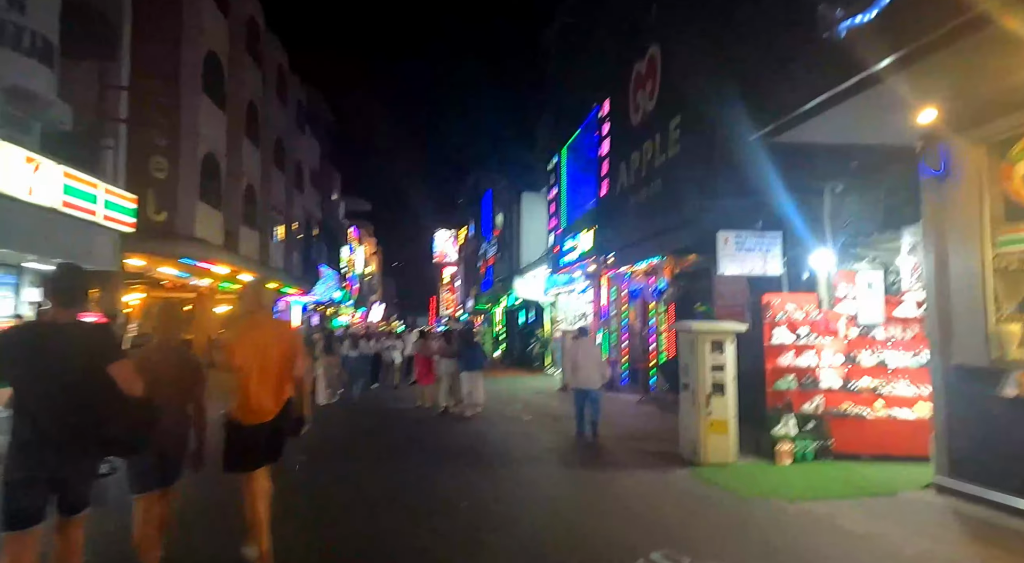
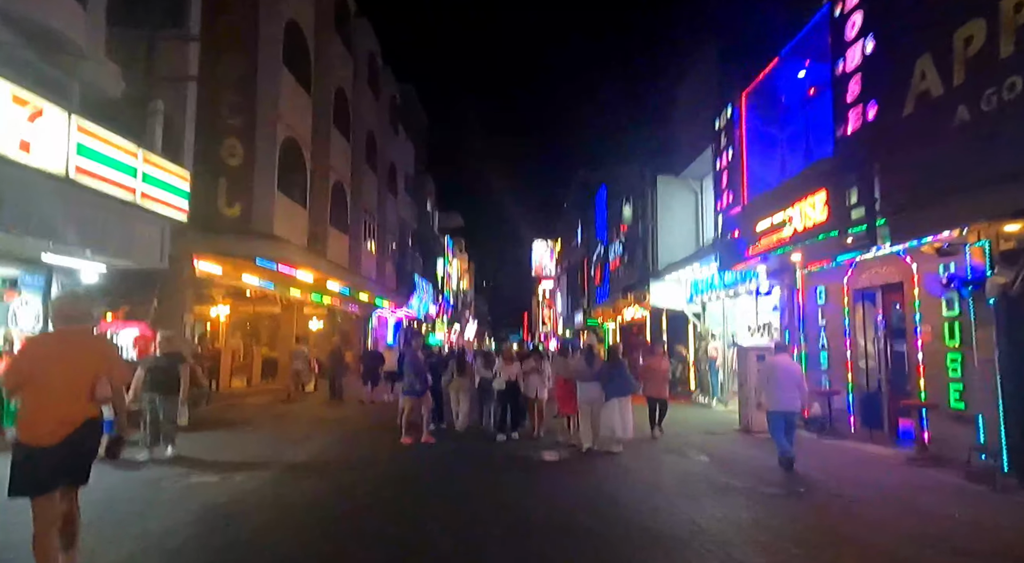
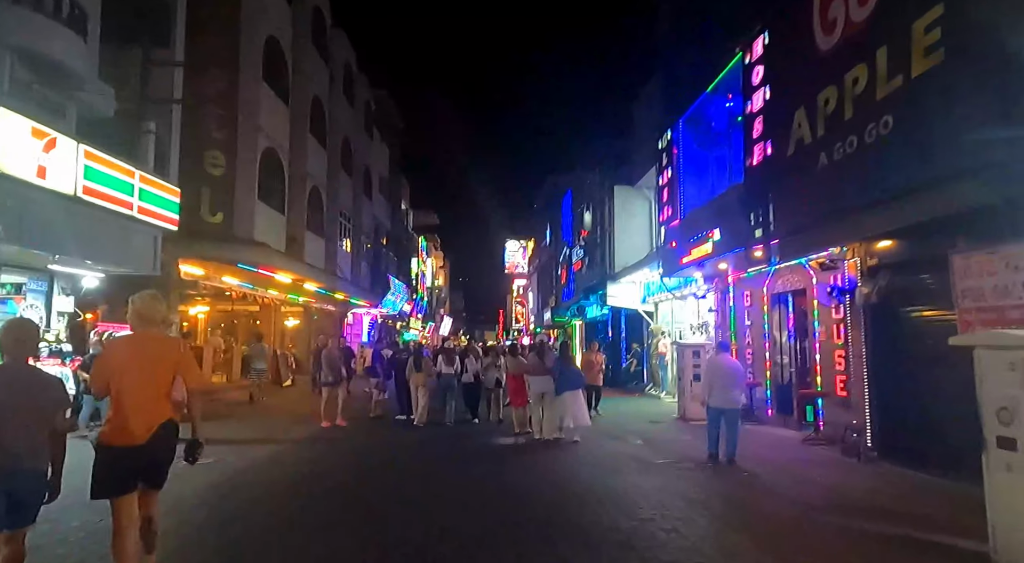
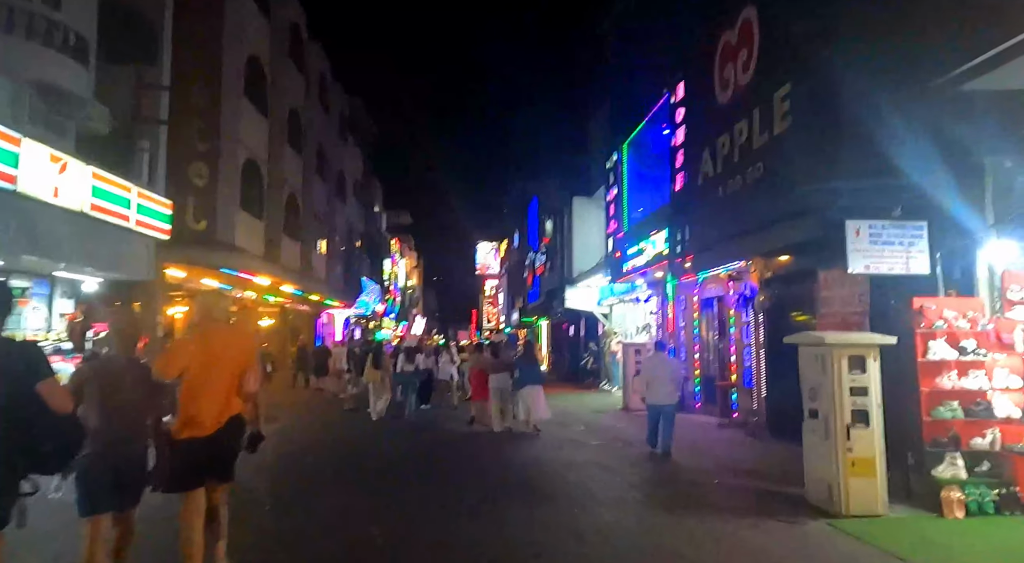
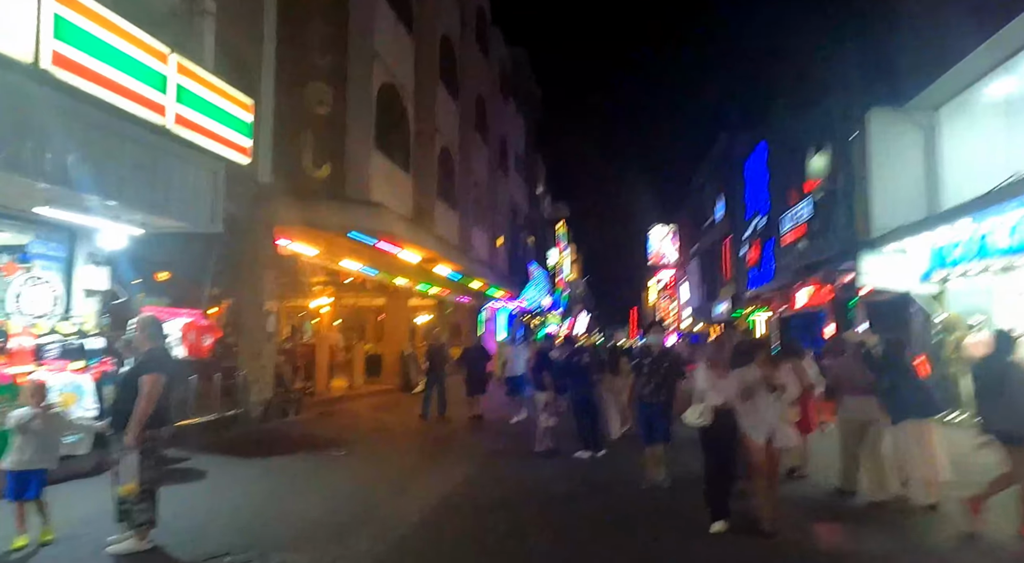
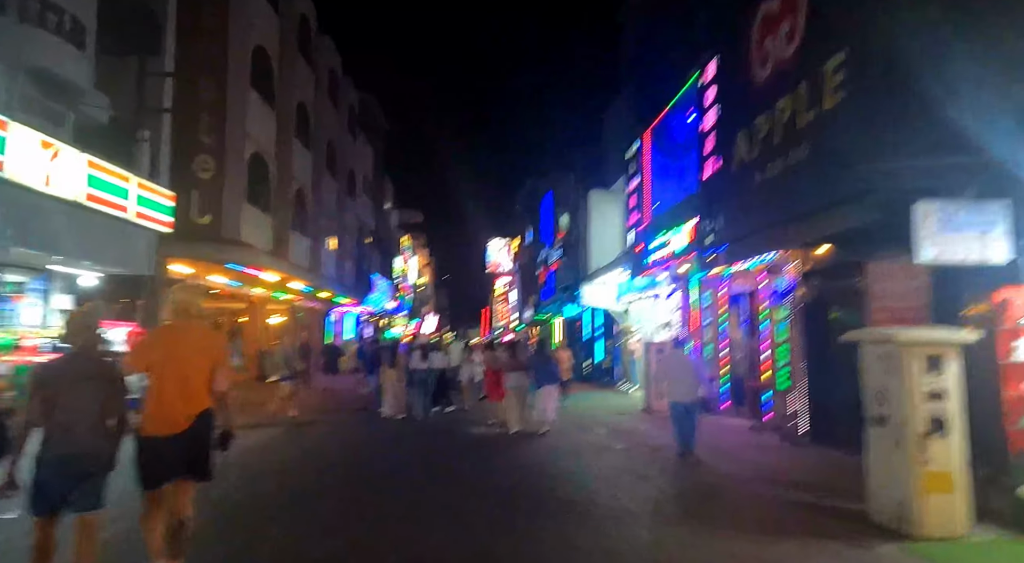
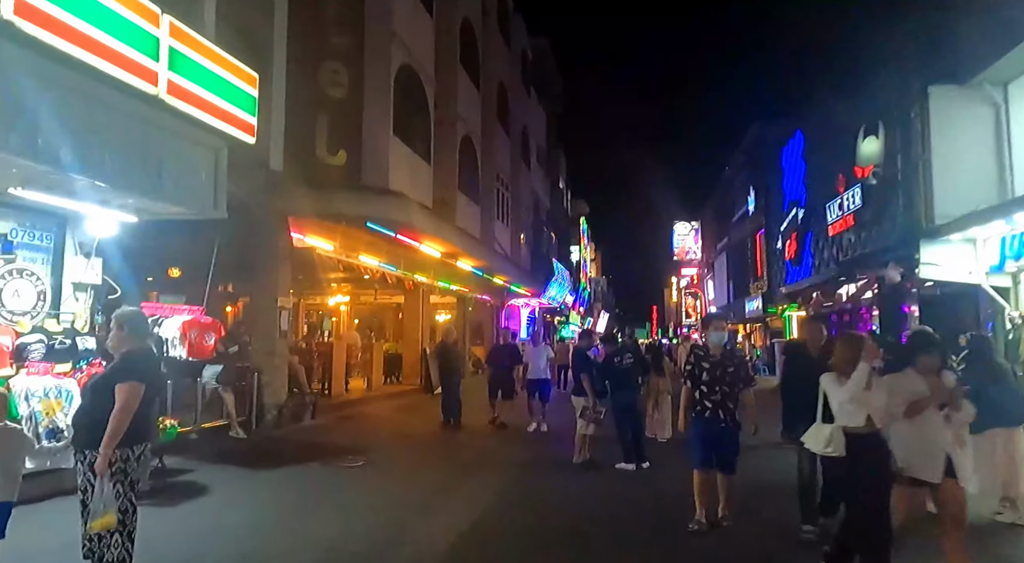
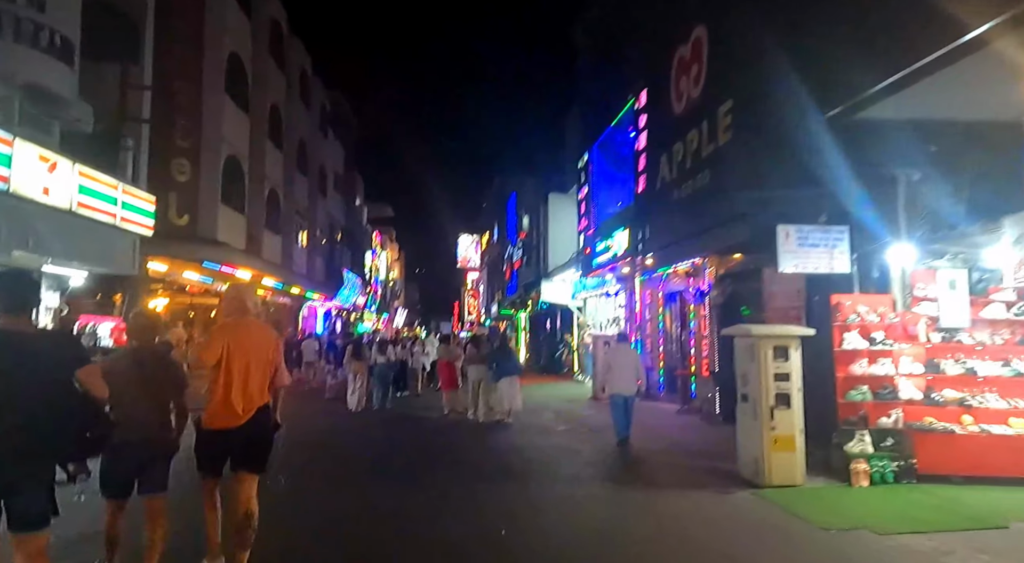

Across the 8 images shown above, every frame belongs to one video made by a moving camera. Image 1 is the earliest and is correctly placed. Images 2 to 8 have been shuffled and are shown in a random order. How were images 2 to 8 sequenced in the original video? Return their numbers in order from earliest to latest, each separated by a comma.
8, 4, 6, 3, 2, 5, 7
